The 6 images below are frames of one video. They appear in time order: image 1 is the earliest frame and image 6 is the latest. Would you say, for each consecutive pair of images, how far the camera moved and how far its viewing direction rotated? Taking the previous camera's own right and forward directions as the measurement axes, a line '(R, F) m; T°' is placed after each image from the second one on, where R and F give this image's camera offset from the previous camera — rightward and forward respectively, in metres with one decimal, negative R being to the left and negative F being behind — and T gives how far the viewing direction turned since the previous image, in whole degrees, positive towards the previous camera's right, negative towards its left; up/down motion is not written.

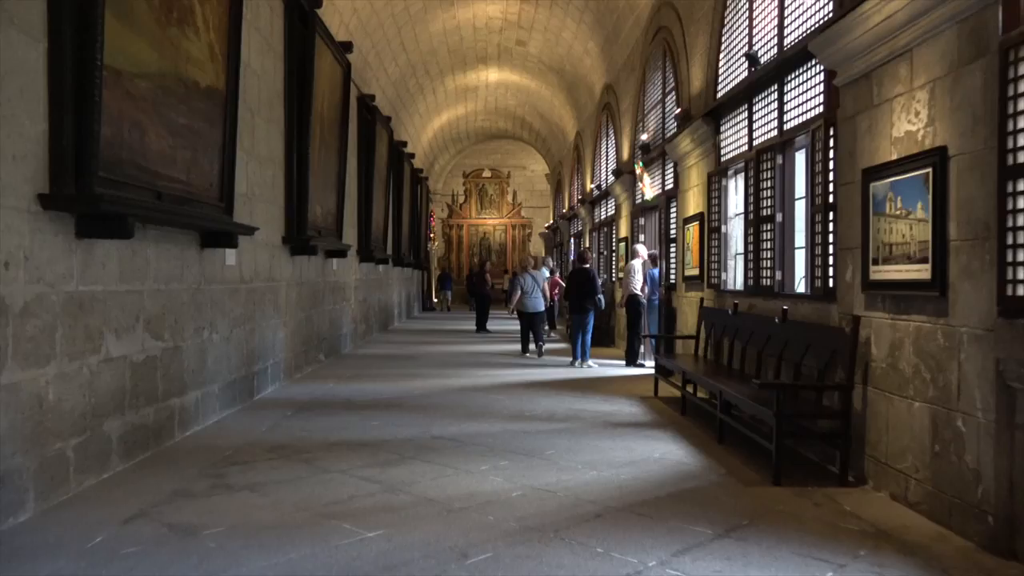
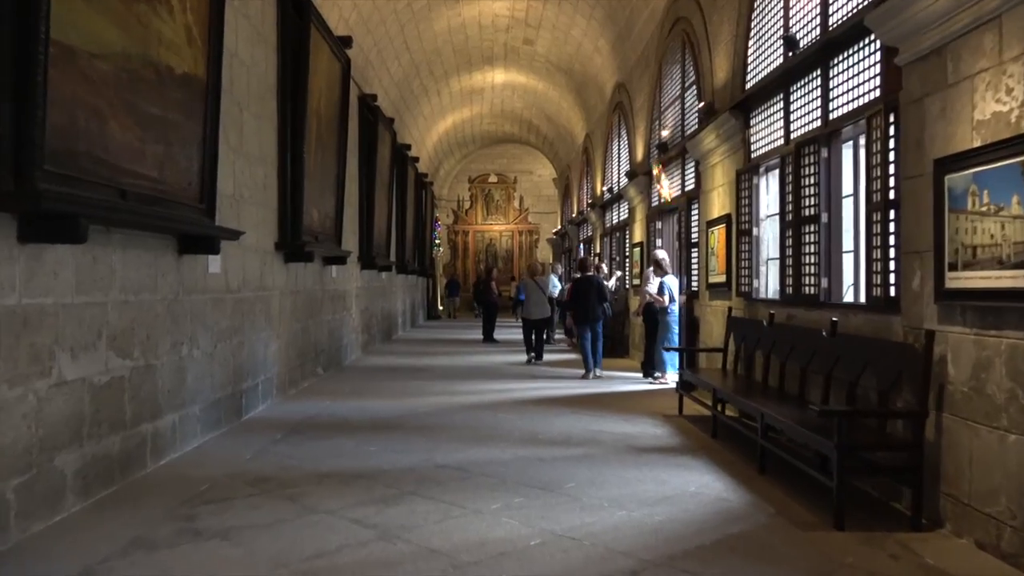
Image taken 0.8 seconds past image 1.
(-0.1, +0.7) m; -1°
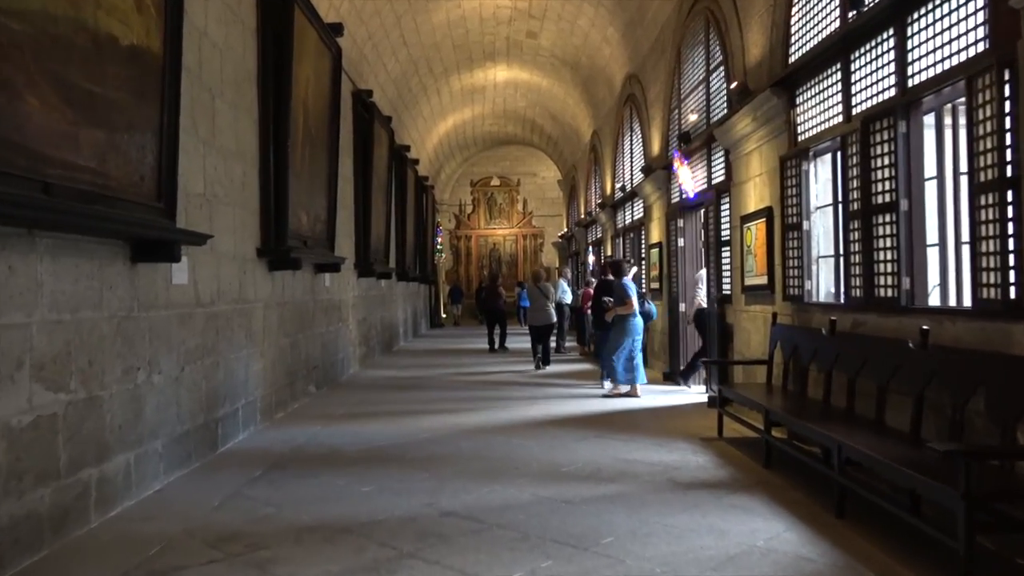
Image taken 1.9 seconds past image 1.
(-0.1, +1.0) m; 0°
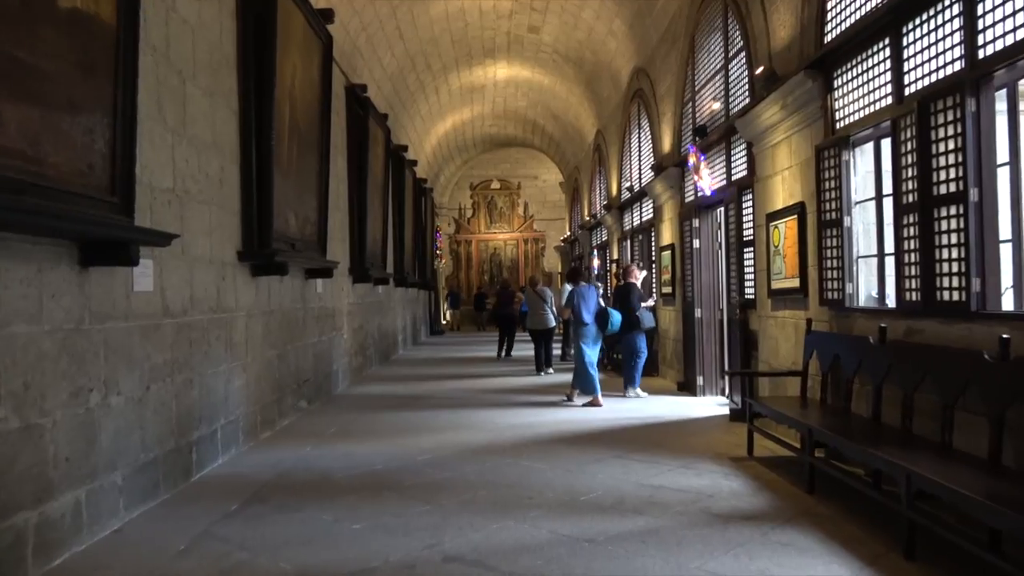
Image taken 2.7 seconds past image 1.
(-0.1, +0.7) m; 0°
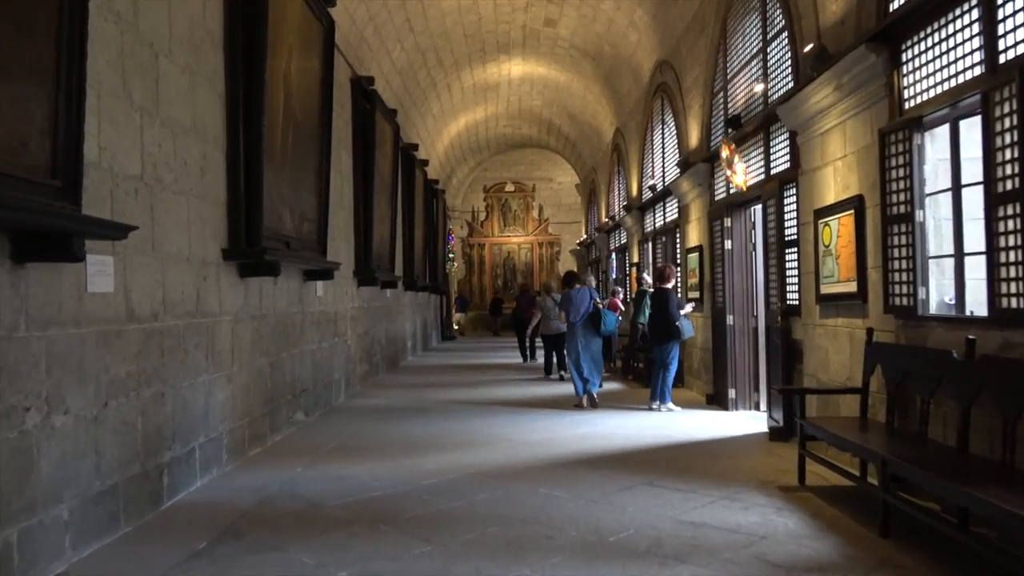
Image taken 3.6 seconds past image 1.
(0.0, +0.7) m; -1°
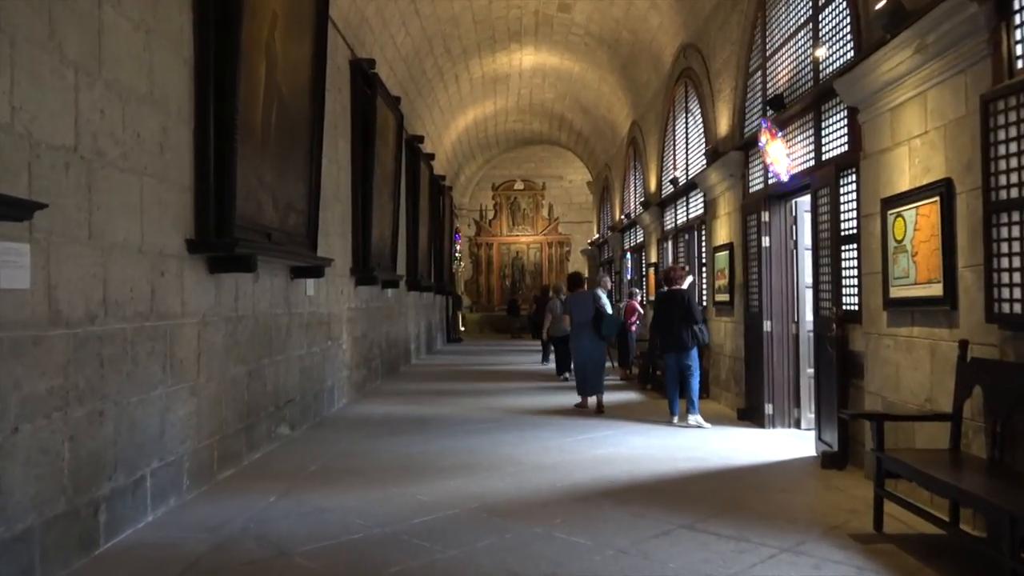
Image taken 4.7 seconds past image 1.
(-0.1, +0.9) m; -1°
